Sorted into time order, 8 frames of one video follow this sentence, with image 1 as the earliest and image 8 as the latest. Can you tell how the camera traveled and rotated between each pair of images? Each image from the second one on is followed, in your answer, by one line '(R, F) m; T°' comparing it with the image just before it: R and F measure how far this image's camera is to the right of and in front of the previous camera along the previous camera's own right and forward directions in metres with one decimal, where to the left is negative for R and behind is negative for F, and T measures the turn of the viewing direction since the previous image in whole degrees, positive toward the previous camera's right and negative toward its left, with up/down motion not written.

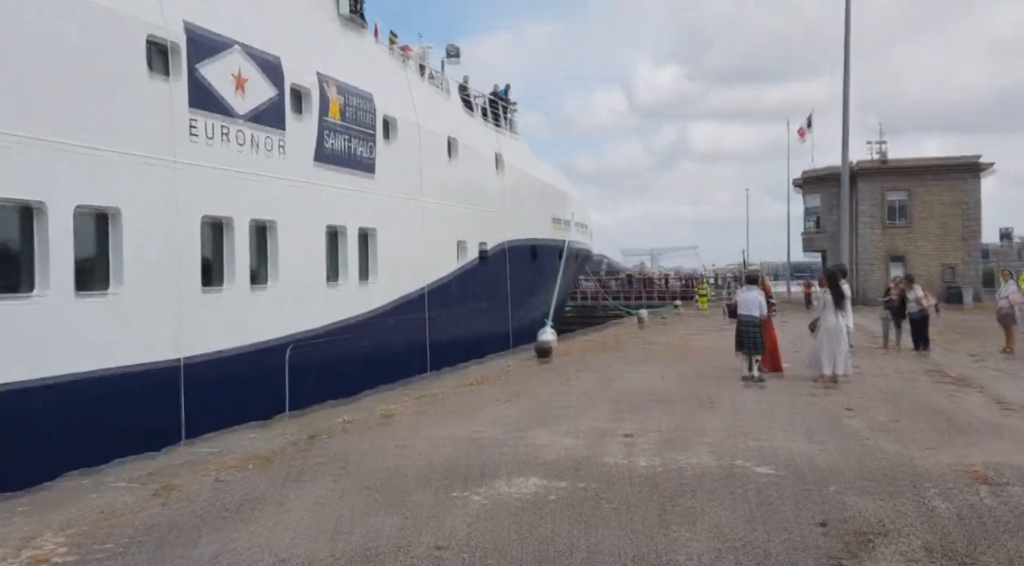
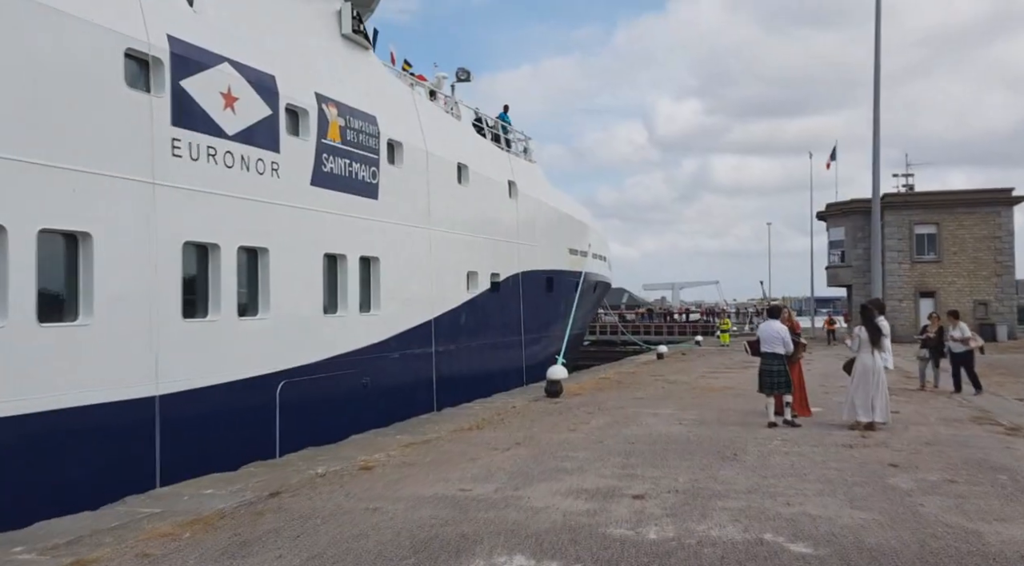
(+0.2, +0.6) m; -2°
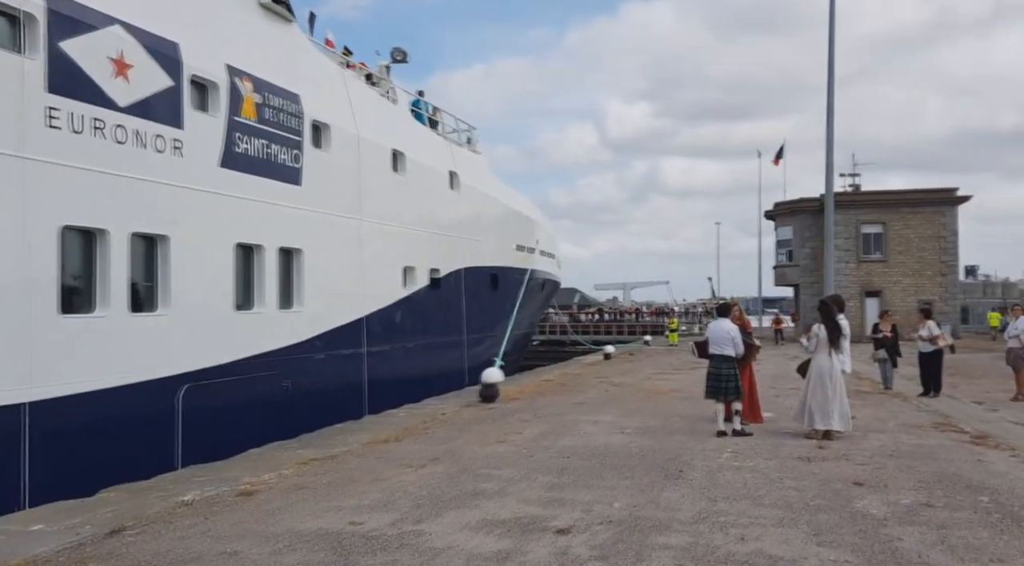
(+0.2, +0.7) m; +4°
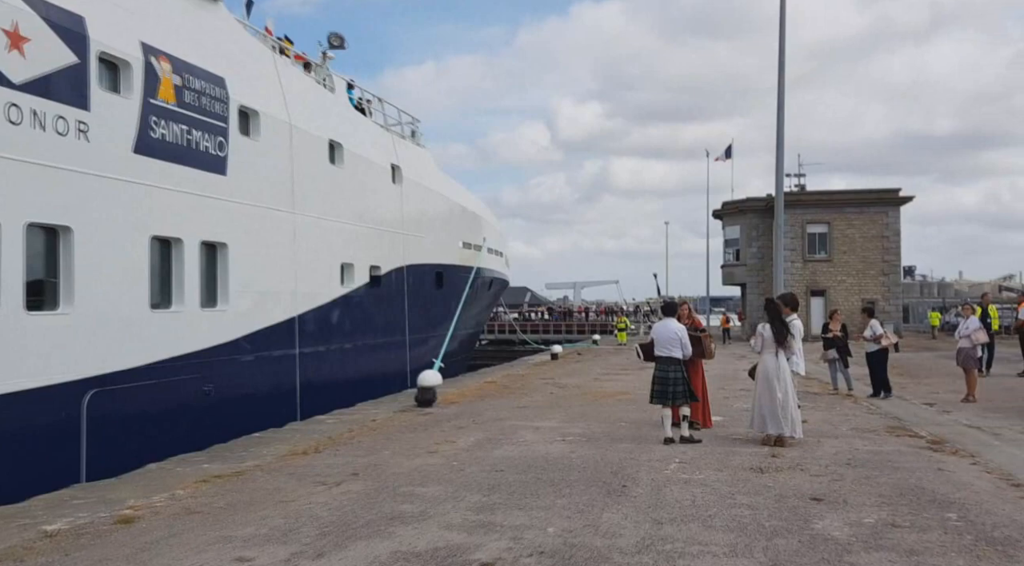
(+0.1, +0.5) m; +4°
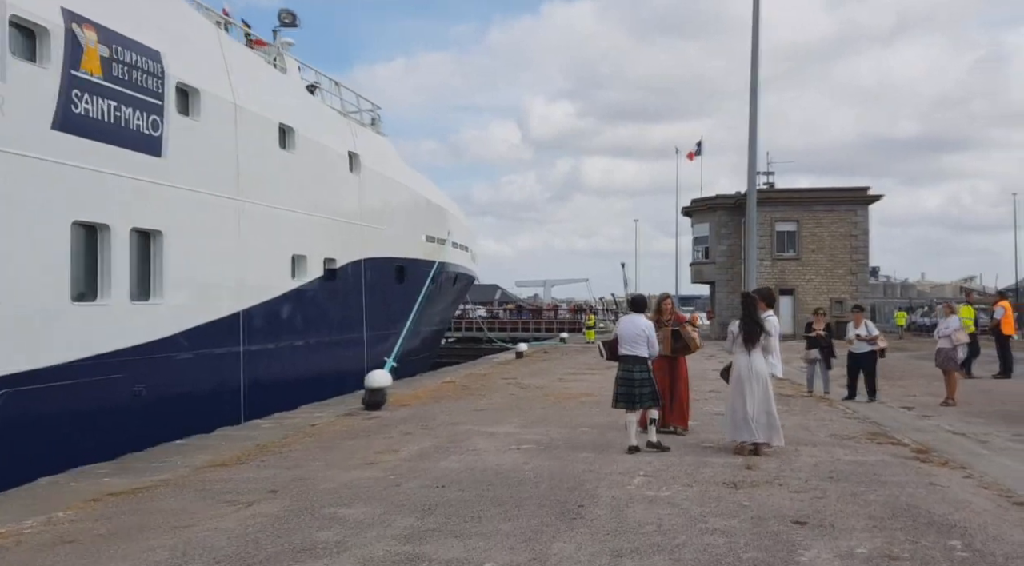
(+0.1, +0.6) m; +2°
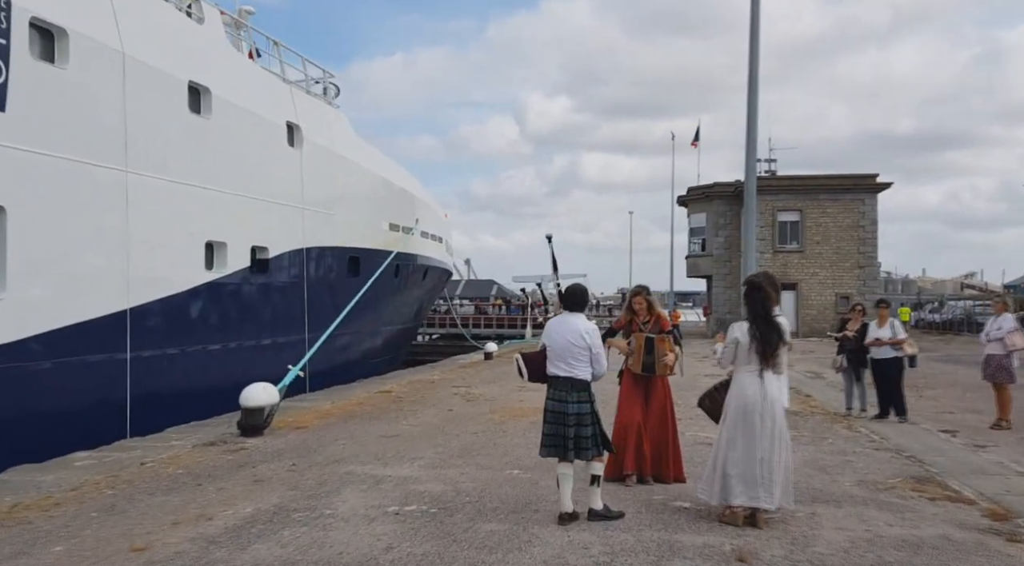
(+0.6, +1.8) m; 0°
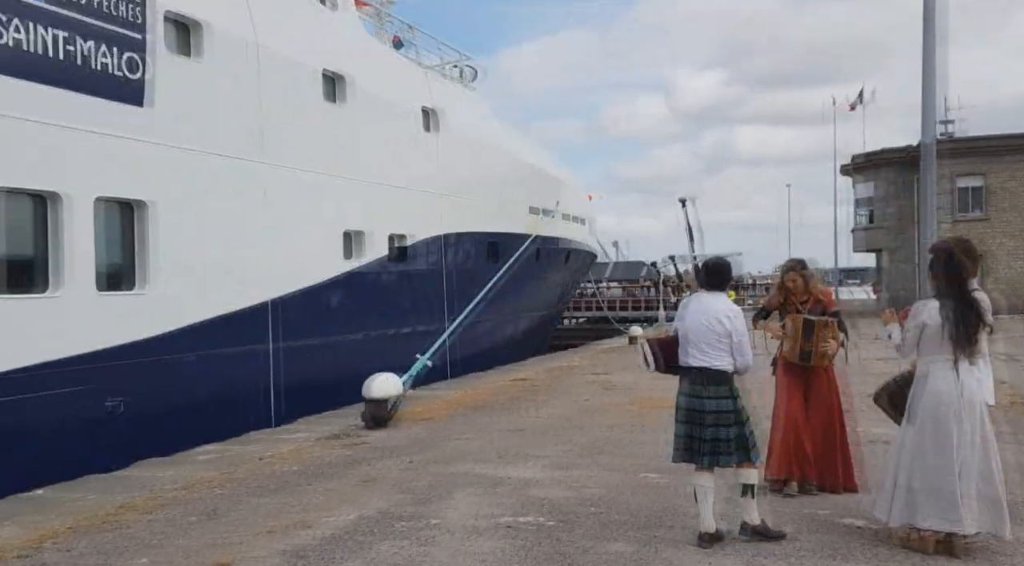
(+0.1, +0.5) m; -11°
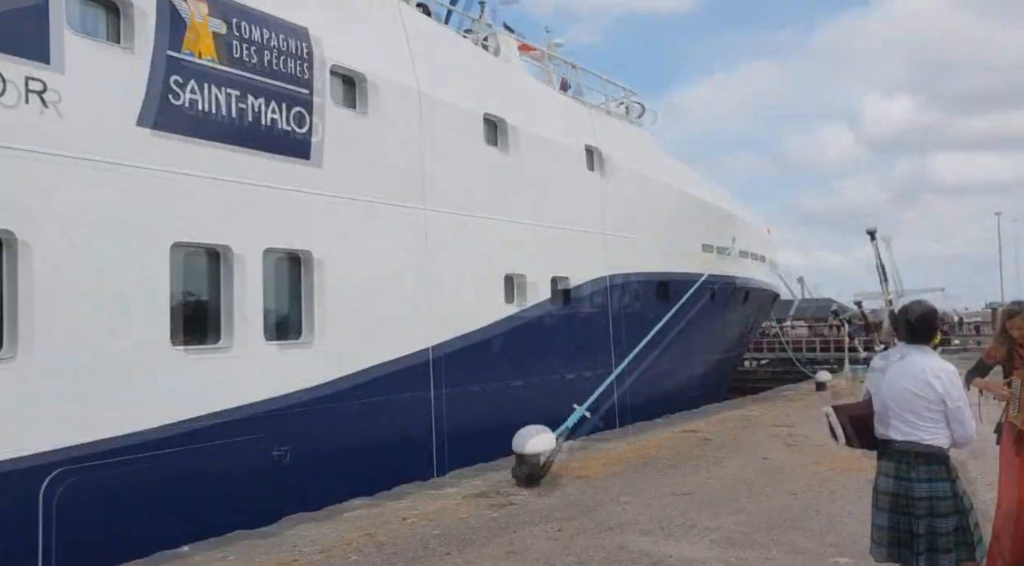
(+0.1, +0.4) m; -13°
